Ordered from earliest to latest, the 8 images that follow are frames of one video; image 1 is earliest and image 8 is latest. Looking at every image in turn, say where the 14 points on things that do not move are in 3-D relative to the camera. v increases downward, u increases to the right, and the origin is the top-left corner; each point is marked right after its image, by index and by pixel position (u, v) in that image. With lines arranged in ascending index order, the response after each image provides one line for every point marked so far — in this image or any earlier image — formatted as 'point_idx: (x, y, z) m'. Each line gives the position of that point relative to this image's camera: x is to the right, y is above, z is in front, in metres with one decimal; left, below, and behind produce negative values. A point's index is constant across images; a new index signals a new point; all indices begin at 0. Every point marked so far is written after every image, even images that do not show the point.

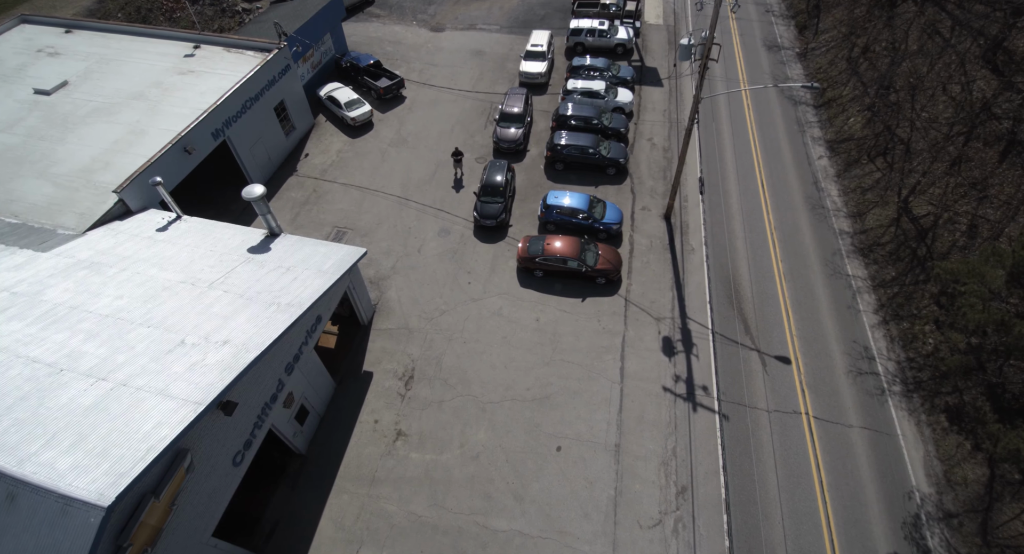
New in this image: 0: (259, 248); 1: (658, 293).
0: (-7.7, +0.9, +15.4) m
1: (+5.4, -0.6, +18.6) m
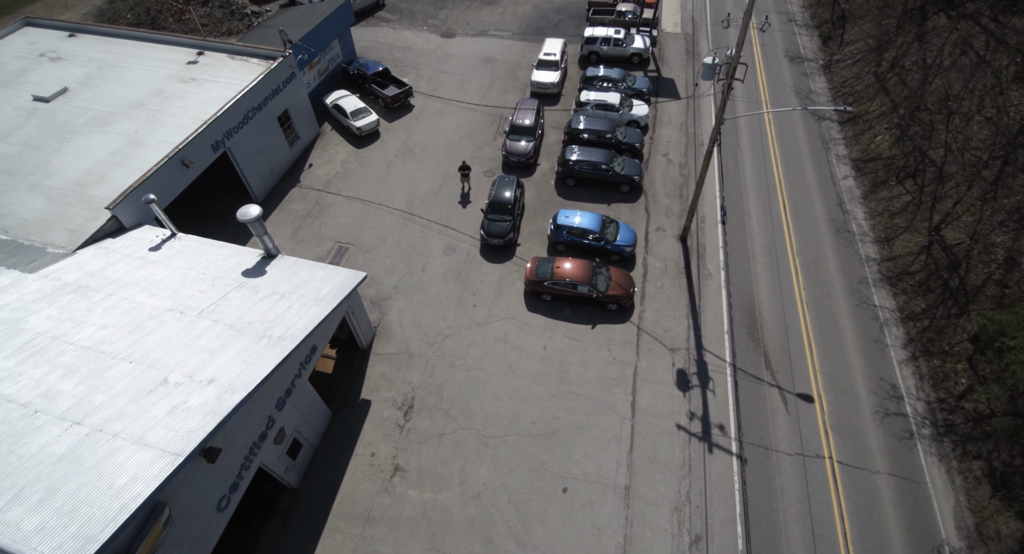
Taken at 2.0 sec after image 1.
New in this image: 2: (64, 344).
0: (-7.5, +0.2, +14.7) m
1: (+5.6, -1.6, +17.7) m
2: (-10.3, -1.6, +11.7) m
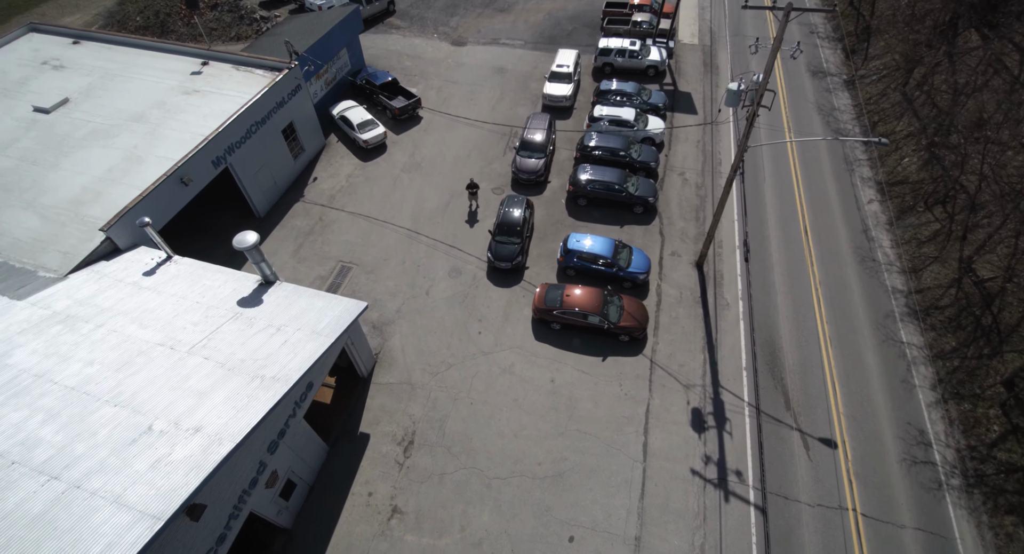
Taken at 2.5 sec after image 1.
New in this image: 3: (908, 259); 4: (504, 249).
0: (-7.3, -0.6, +14.1) m
1: (+5.8, -2.6, +16.8) m
2: (-10.2, -2.3, +11.1) m
3: (+15.1, +0.7, +19.5) m
4: (-0.3, +1.0, +19.1) m
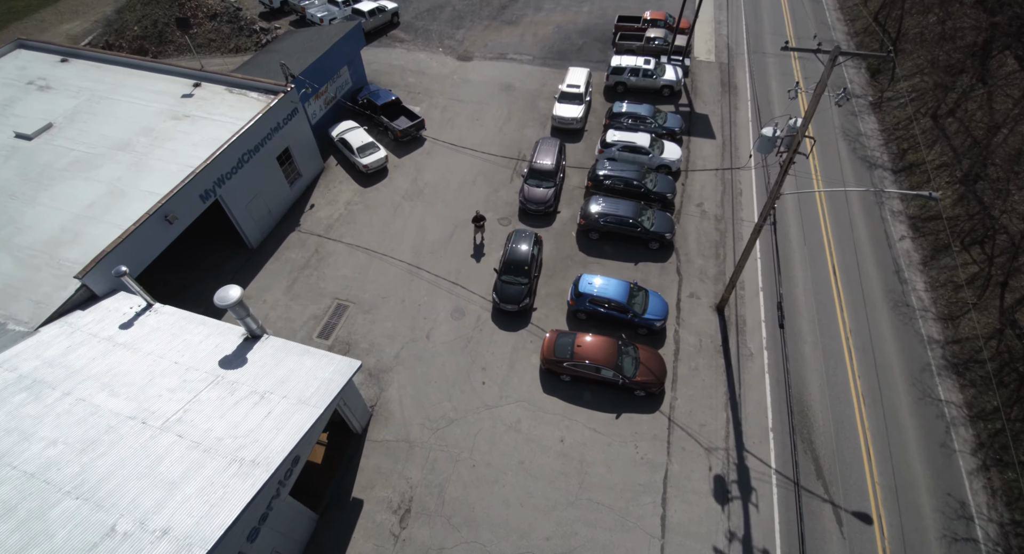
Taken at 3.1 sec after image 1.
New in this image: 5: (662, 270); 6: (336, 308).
0: (-7.1, -2.1, +12.9) m
1: (+6.0, -4.2, +15.6) m
2: (-10.0, -3.8, +9.9) m
3: (+15.4, -1.0, +18.1) m
4: (-0.1, -0.5, +17.8) m
5: (+5.7, +0.2, +19.3) m
6: (-6.5, -1.1, +18.7) m
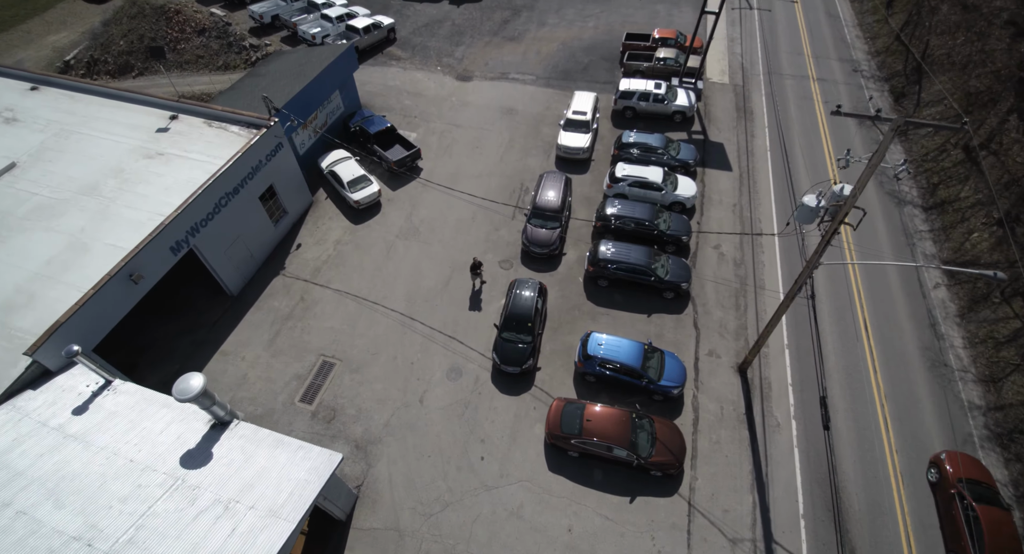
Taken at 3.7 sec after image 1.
0: (-7.1, -4.0, +11.3) m
1: (+6.1, -6.1, +14.0) m
2: (-10.0, -5.6, +8.4) m
3: (+15.4, -2.8, +16.5) m
4: (0.0, -2.3, +16.3) m
5: (+5.8, -1.6, +17.7) m
6: (-6.4, -3.0, +17.1) m
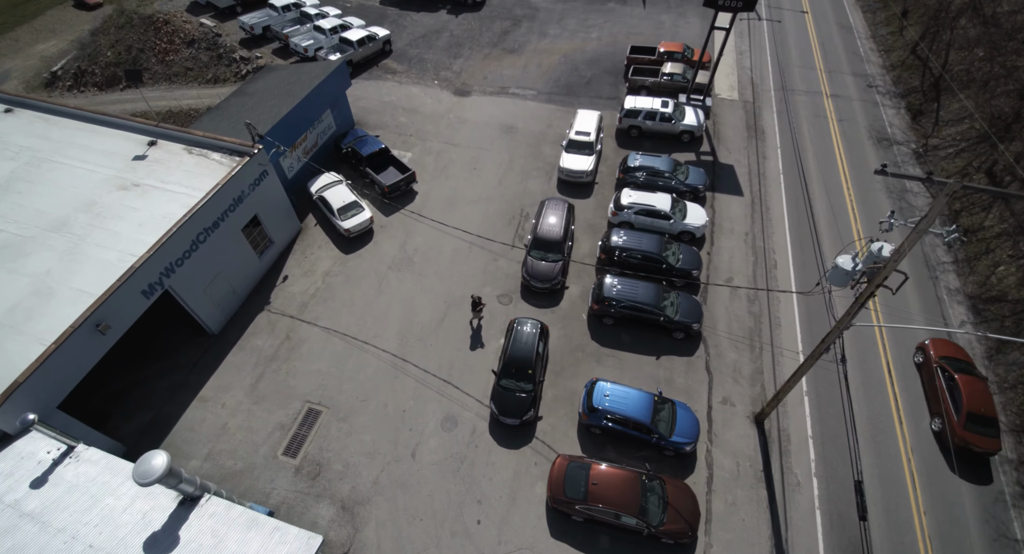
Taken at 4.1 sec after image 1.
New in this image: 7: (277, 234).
0: (-7.1, -5.3, +10.2) m
1: (+6.1, -7.4, +12.8) m
2: (-10.0, -7.0, +7.3) m
3: (+15.4, -4.2, +15.3) m
4: (0.0, -3.7, +15.1) m
5: (+5.7, -3.0, +16.5) m
6: (-6.5, -4.3, +16.0) m
7: (-9.2, +1.7, +19.8) m
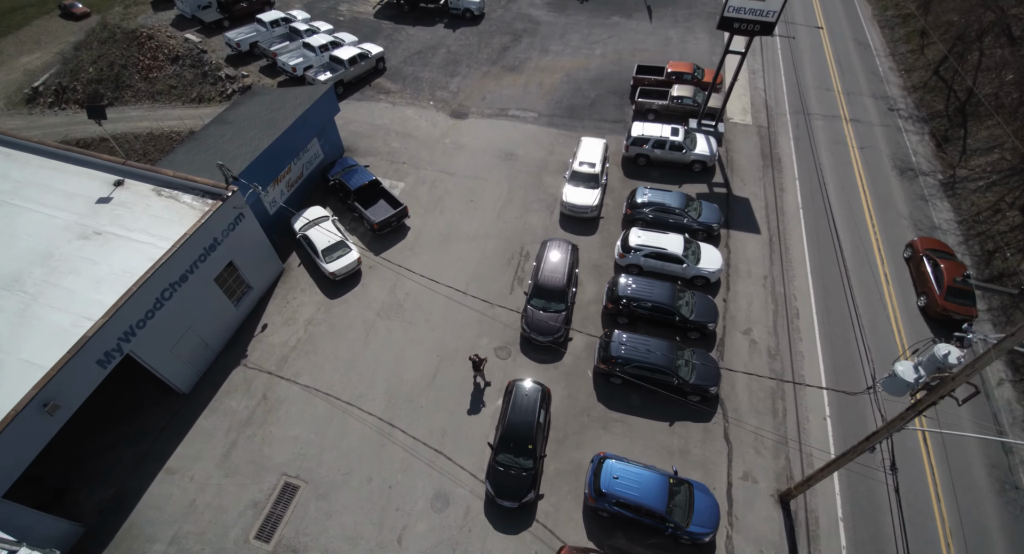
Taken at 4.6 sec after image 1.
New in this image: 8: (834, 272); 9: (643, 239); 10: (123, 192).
0: (-7.2, -7.0, +8.7) m
1: (+6.0, -9.1, +11.3) m
2: (-10.1, -8.7, +5.8) m
3: (+15.4, -5.9, +13.8) m
4: (-0.1, -5.4, +13.6) m
5: (+5.7, -4.7, +15.0) m
6: (-6.5, -6.1, +14.4) m
7: (-9.2, -0.1, +18.3) m
8: (+11.9, +0.2, +18.8) m
9: (+4.8, +1.4, +18.4) m
10: (-12.9, +2.8, +16.8) m
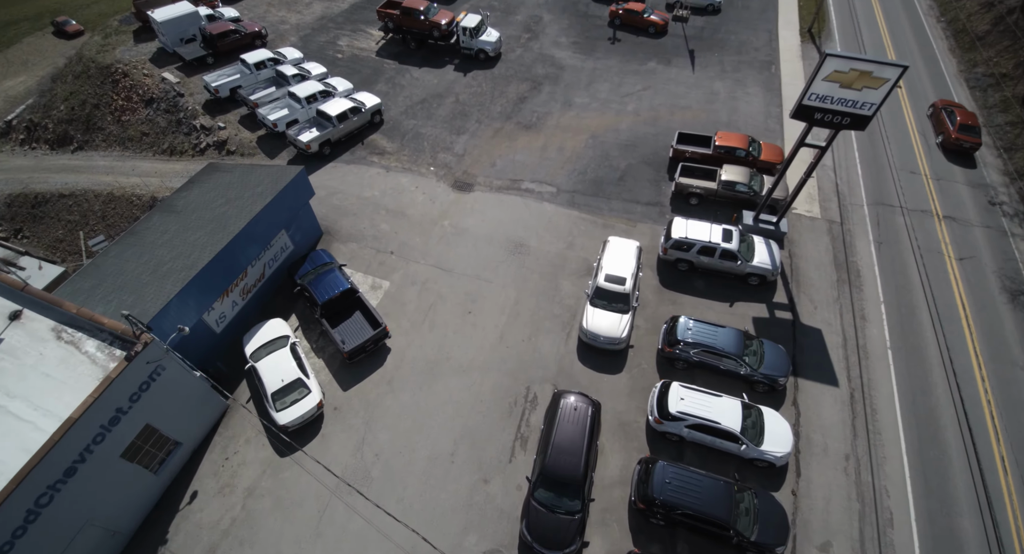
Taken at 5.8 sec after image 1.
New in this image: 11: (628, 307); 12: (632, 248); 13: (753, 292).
0: (-7.7, -11.4, +4.7) m
1: (+5.4, -14.0, +6.9) m
2: (-10.8, -13.0, +1.9) m
3: (+15.0, -11.1, +9.0) m
4: (-0.4, -10.1, +9.4) m
5: (+5.4, -9.6, +10.6) m
6: (-6.8, -10.5, +10.4) m
7: (-9.2, -4.4, +14.4) m
8: (+12.0, -4.9, +14.2) m
9: (+4.8, -3.5, +14.0) m
10: (-12.8, -1.4, +13.0) m
11: (+3.7, -1.0, +16.7) m
12: (+4.2, +1.0, +17.8) m
13: (+8.5, -0.5, +17.9) m
